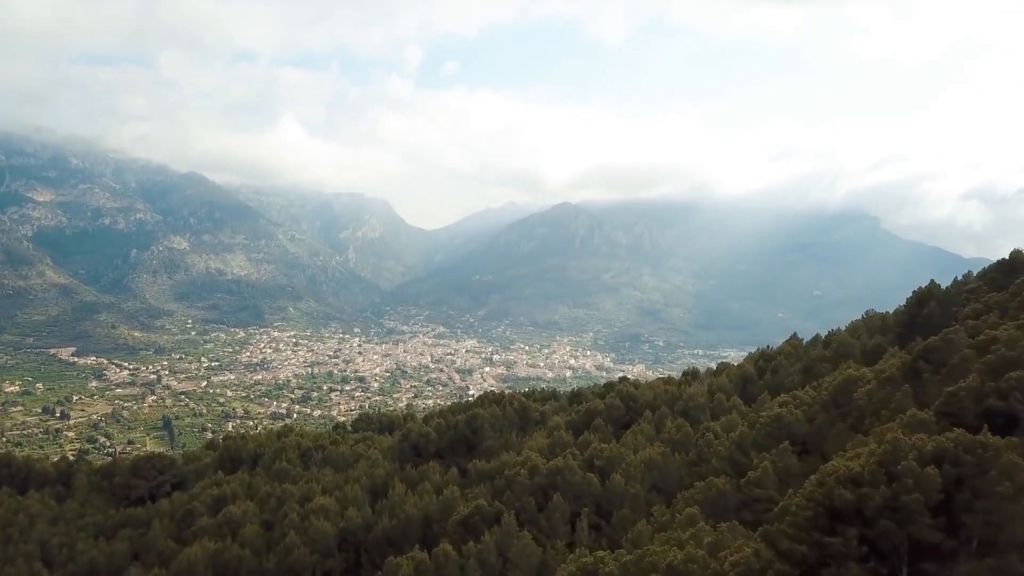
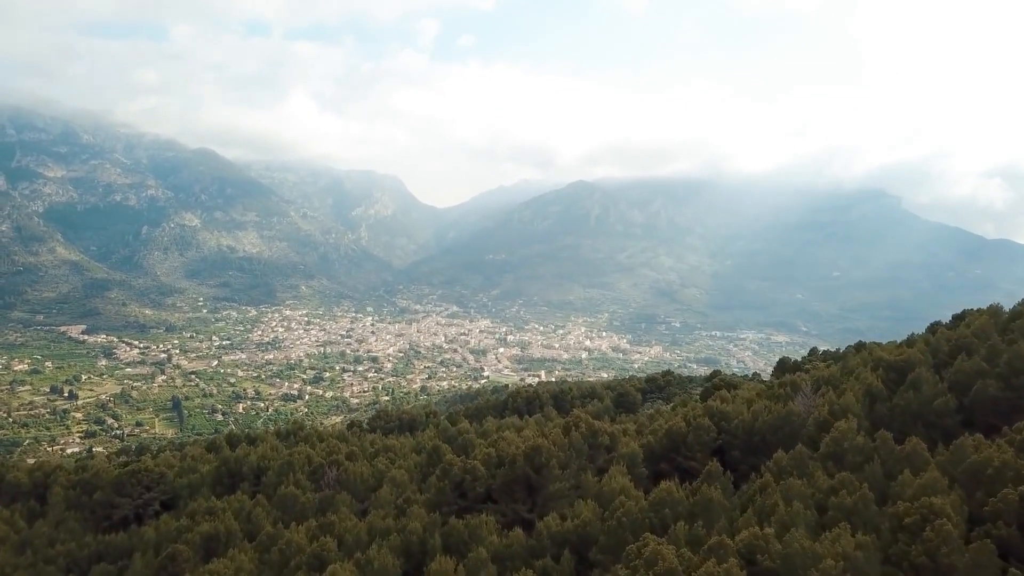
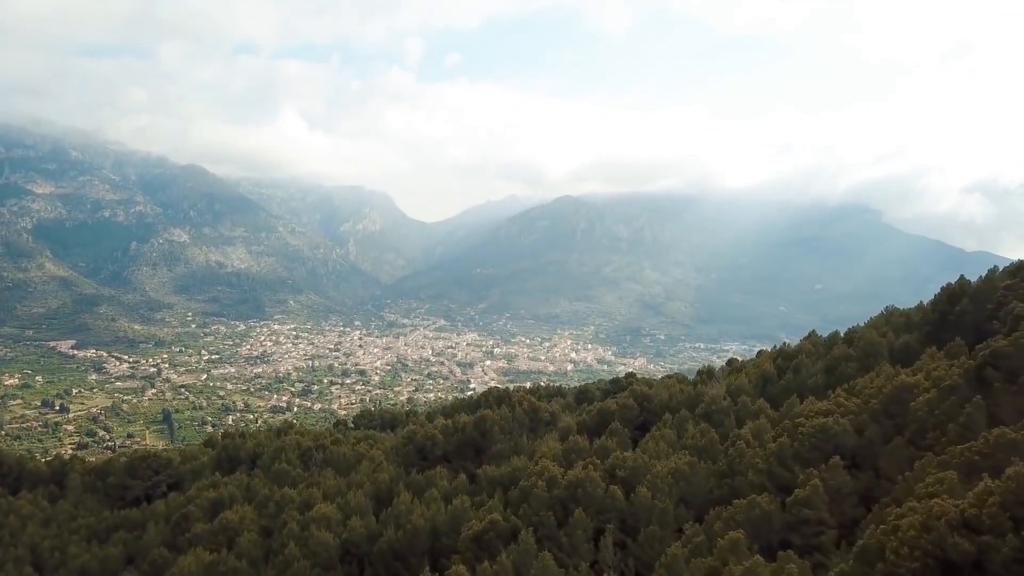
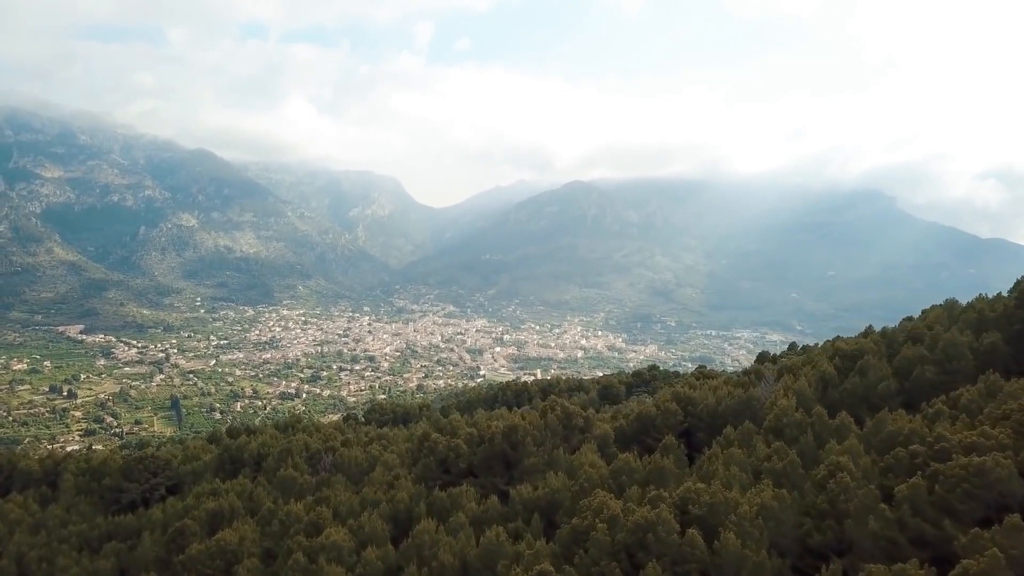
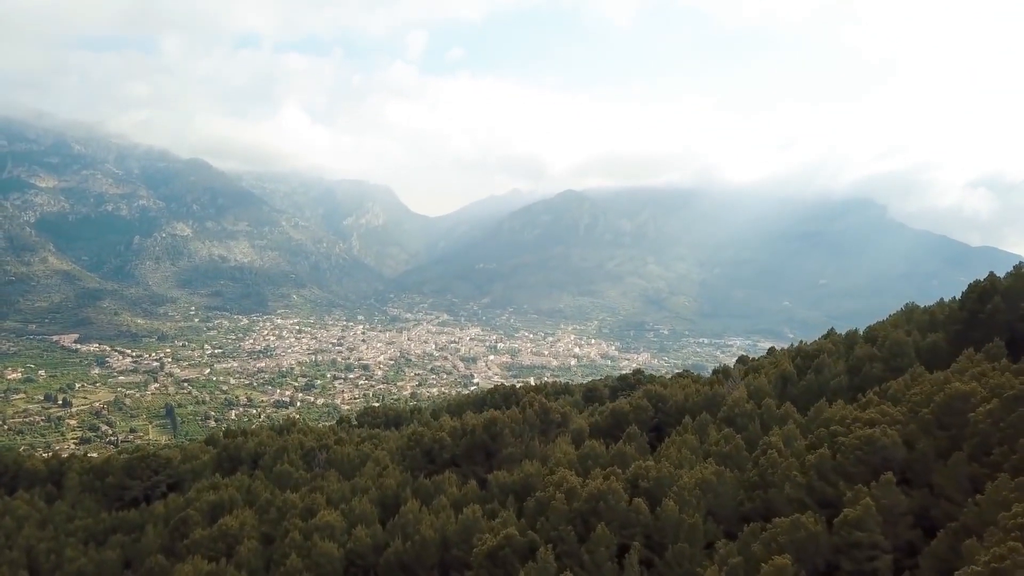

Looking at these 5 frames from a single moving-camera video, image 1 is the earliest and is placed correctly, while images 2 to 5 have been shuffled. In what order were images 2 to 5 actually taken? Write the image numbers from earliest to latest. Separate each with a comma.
3, 5, 4, 2
